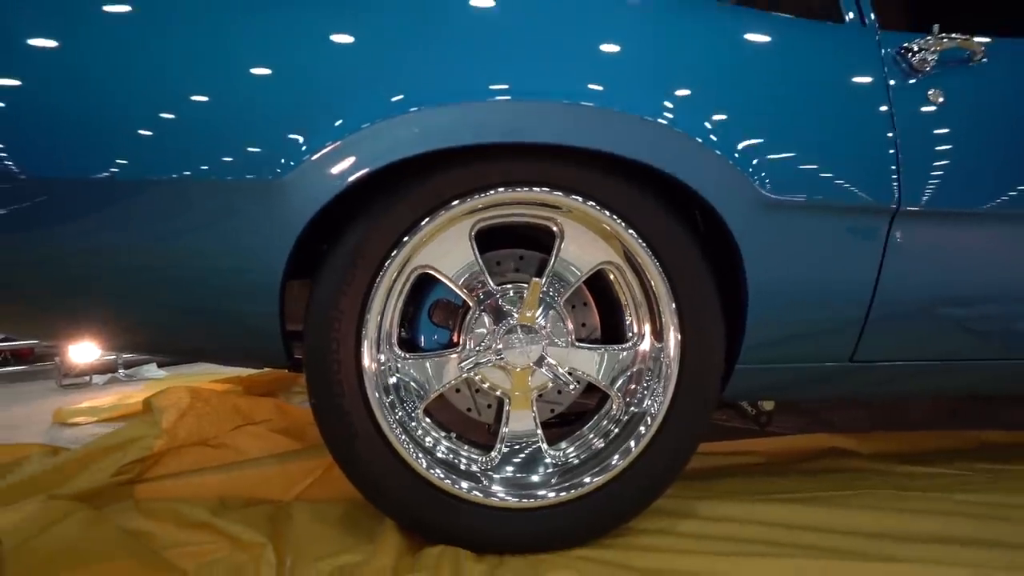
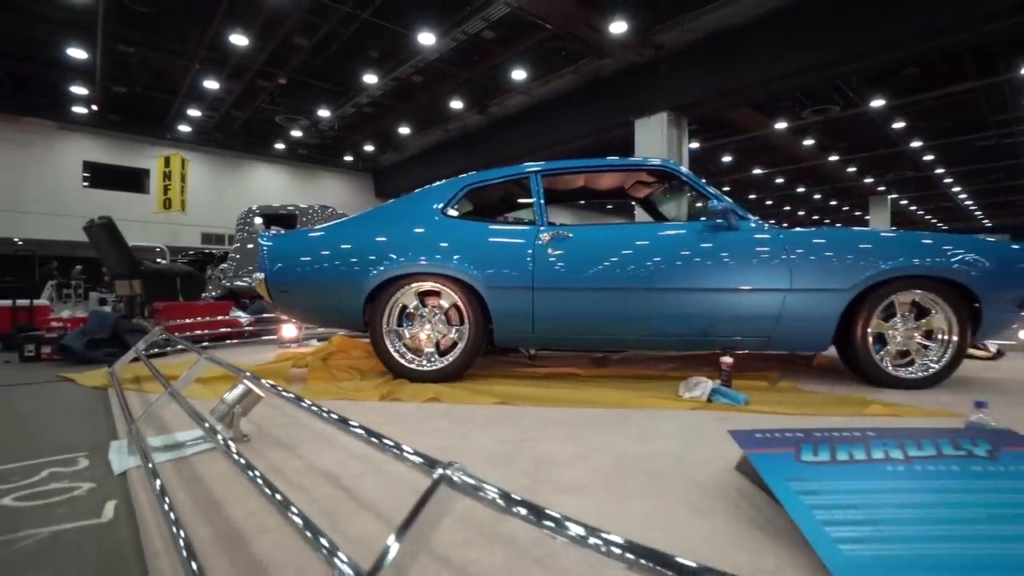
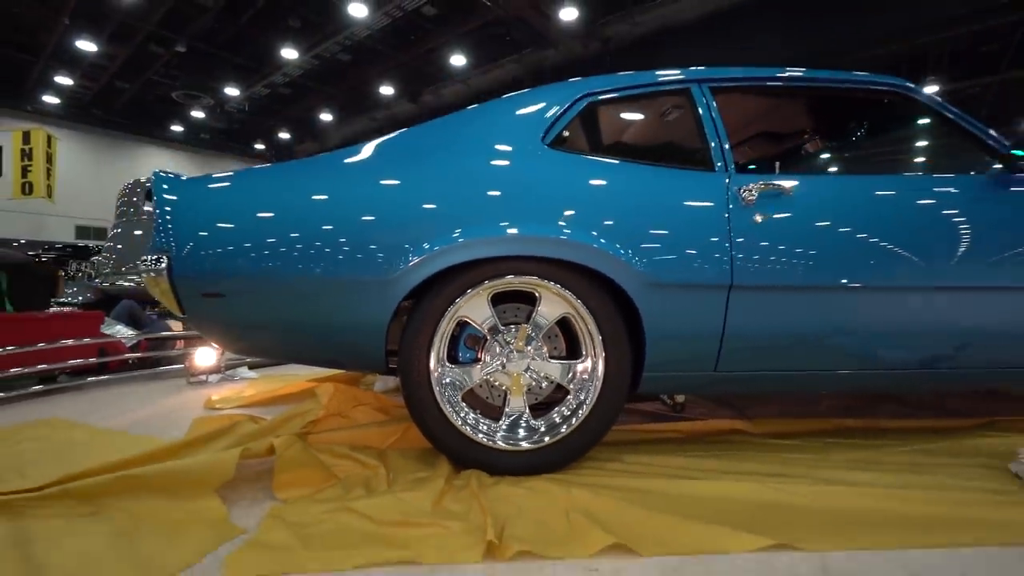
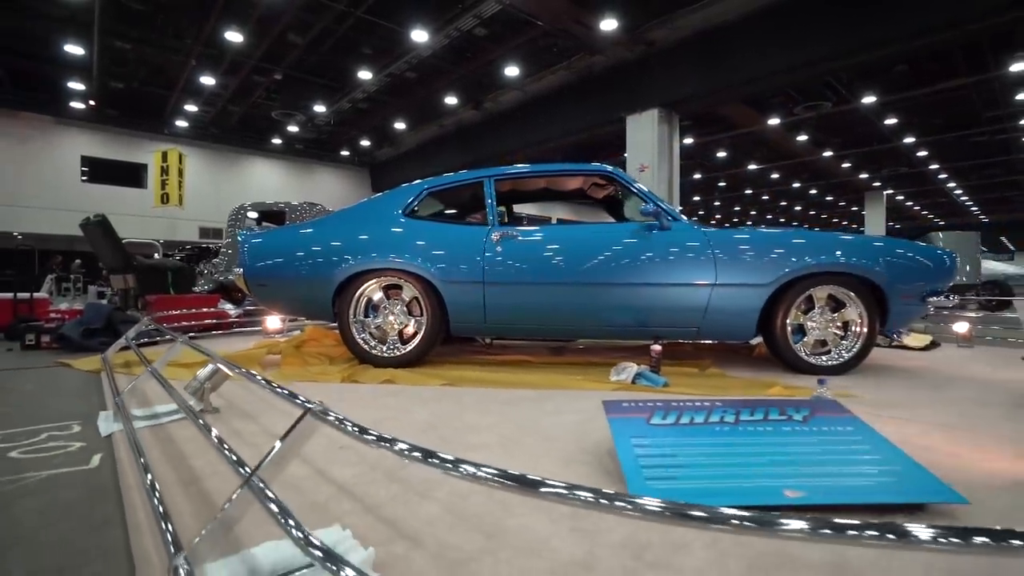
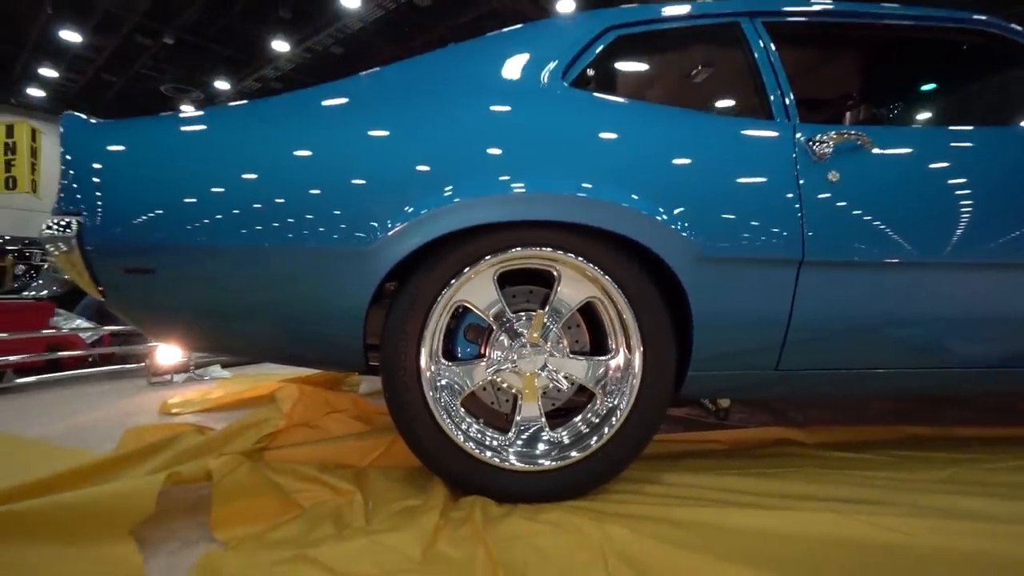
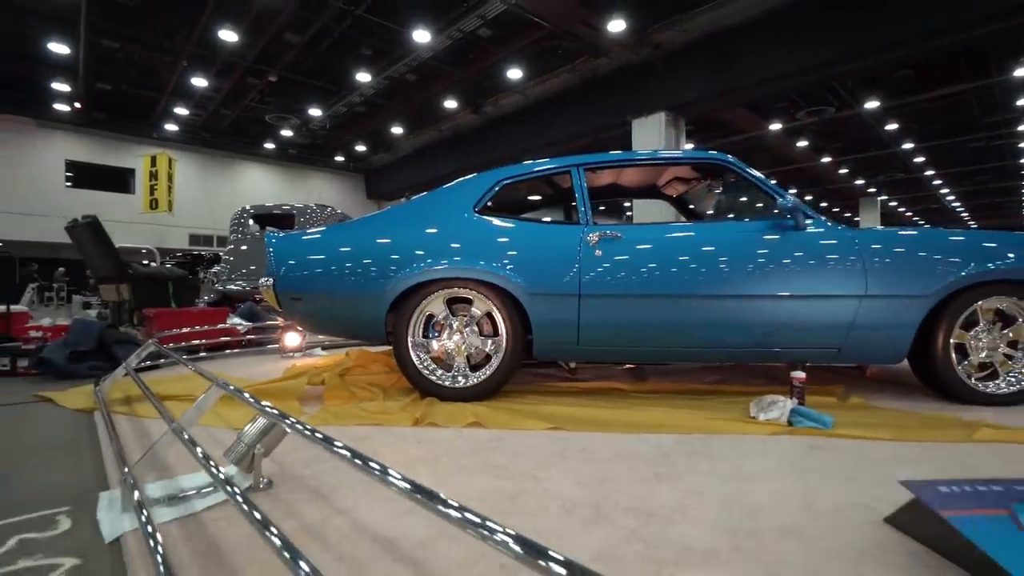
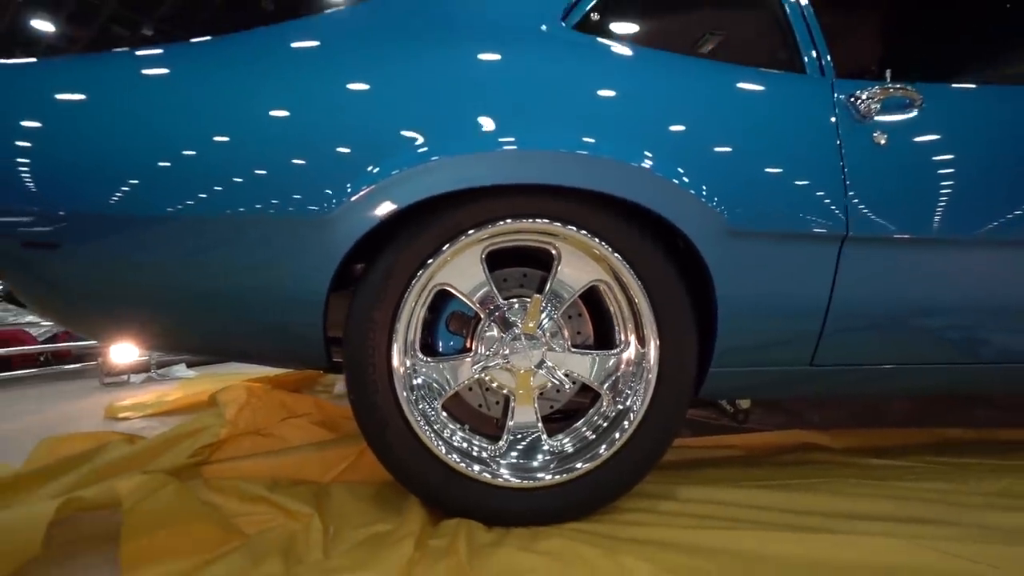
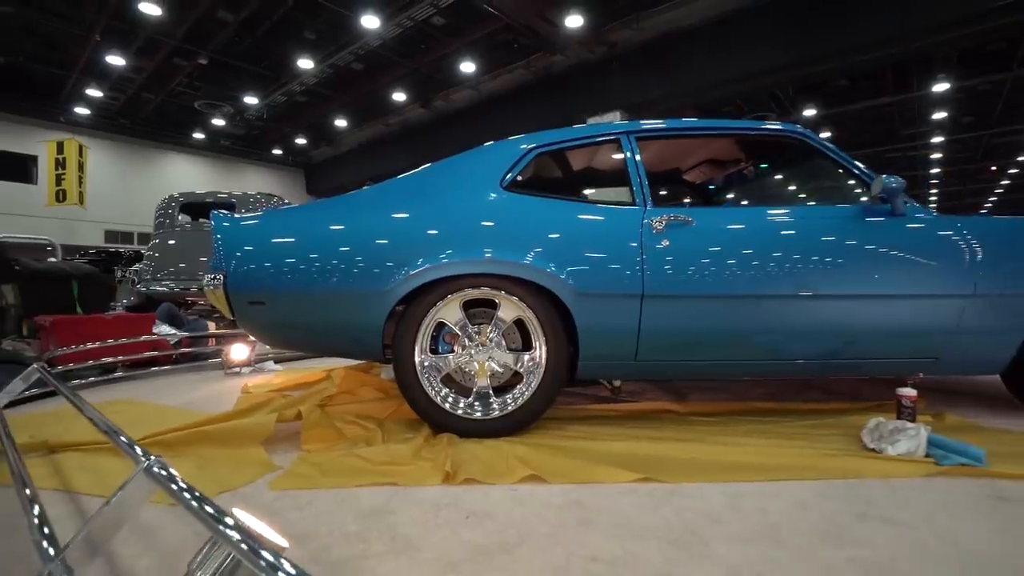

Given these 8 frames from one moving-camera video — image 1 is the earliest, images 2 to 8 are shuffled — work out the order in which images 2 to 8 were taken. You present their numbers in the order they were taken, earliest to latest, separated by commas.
7, 5, 3, 8, 6, 2, 4
